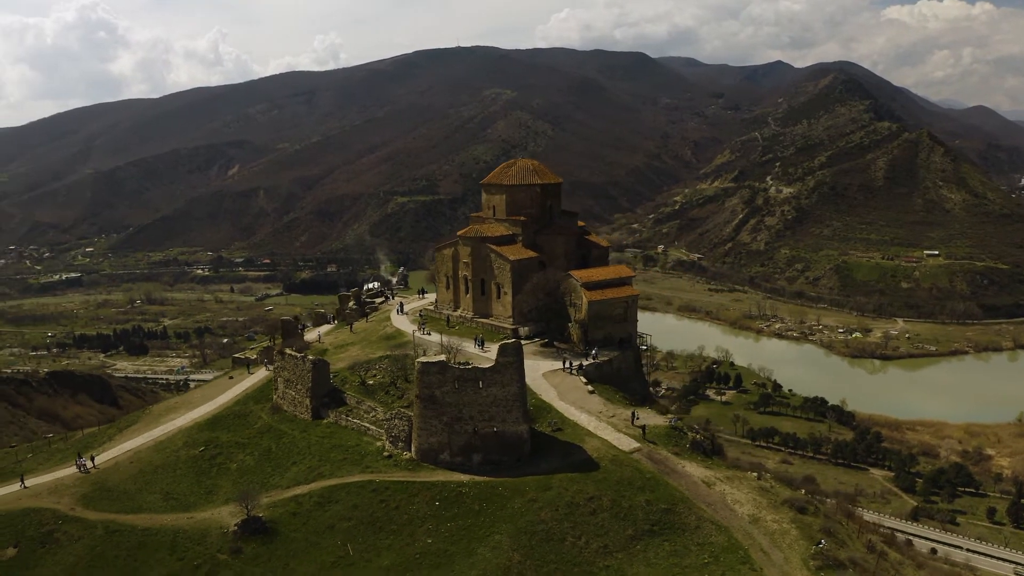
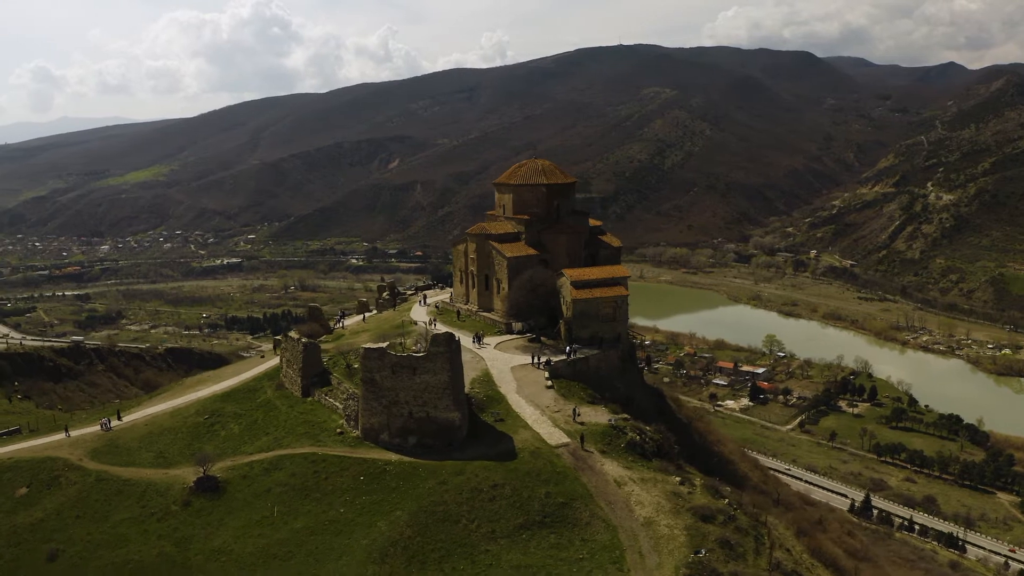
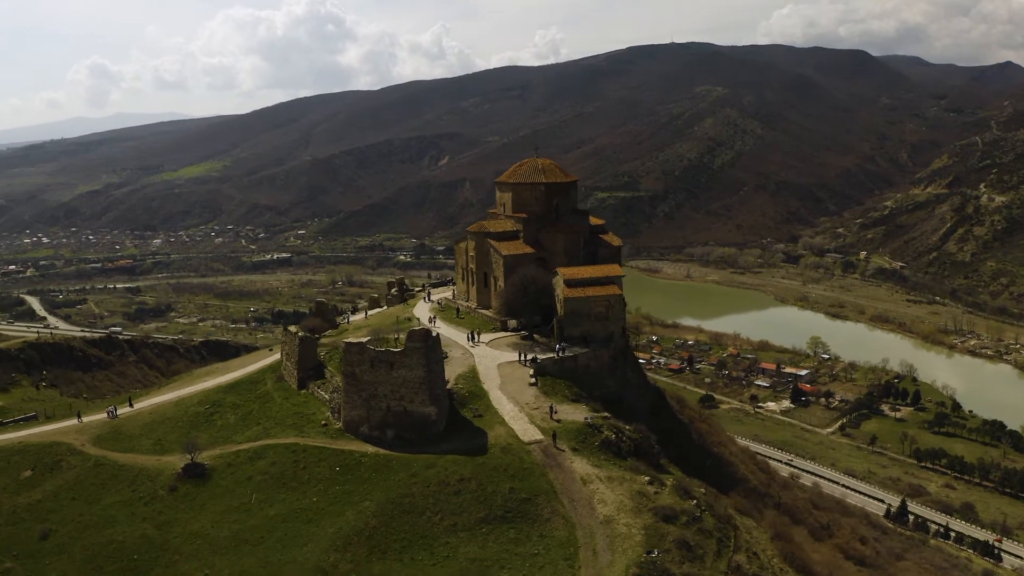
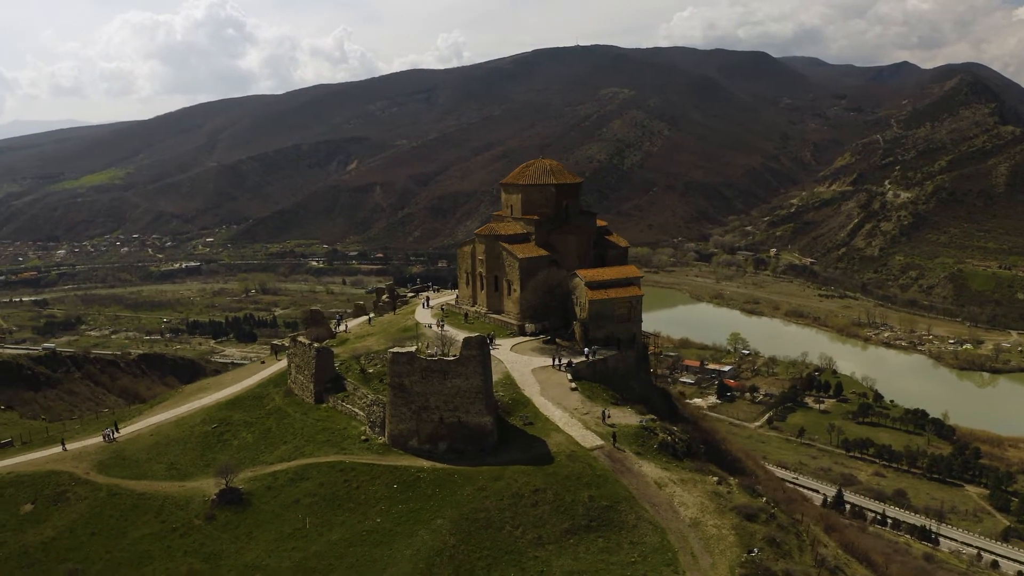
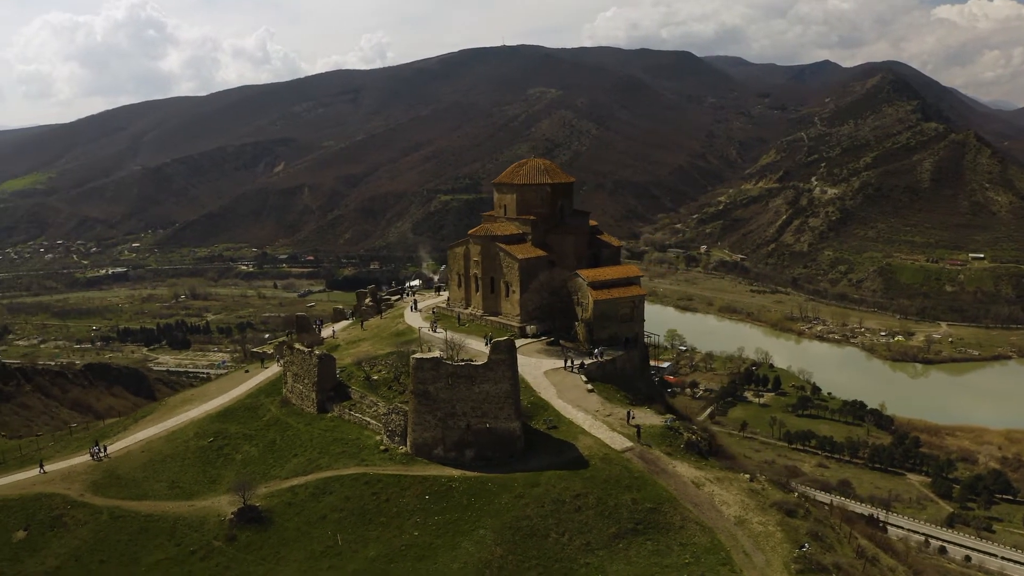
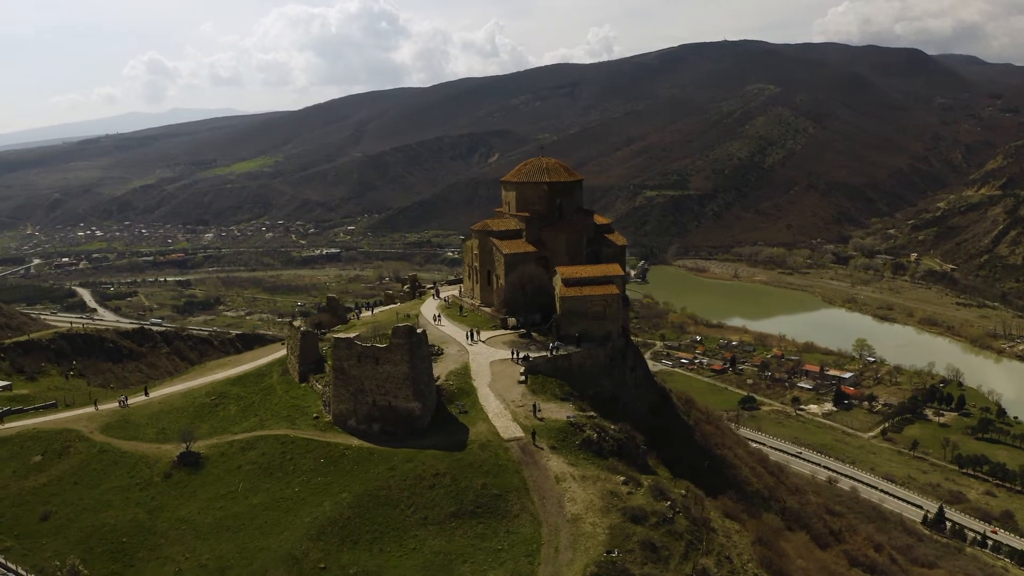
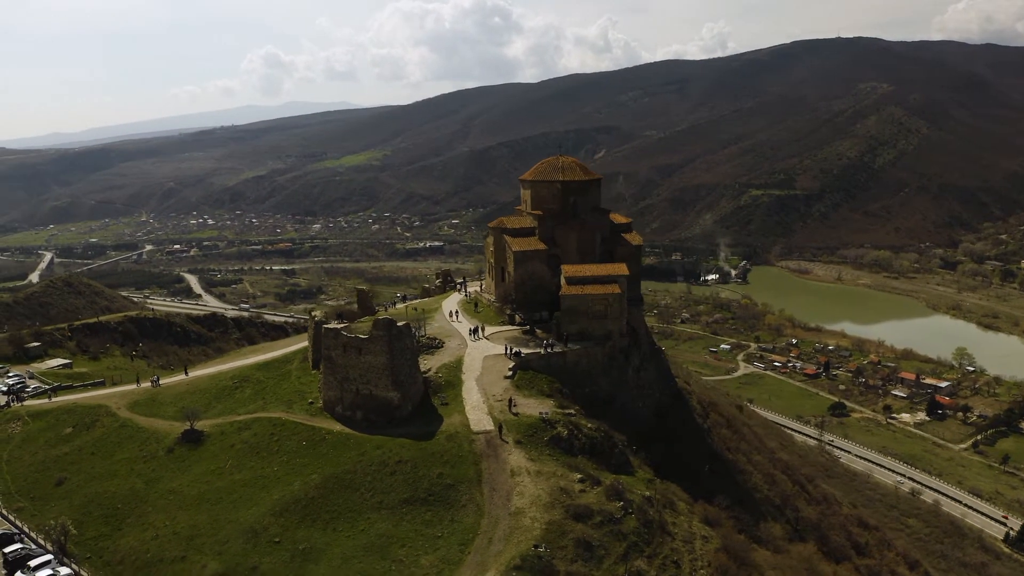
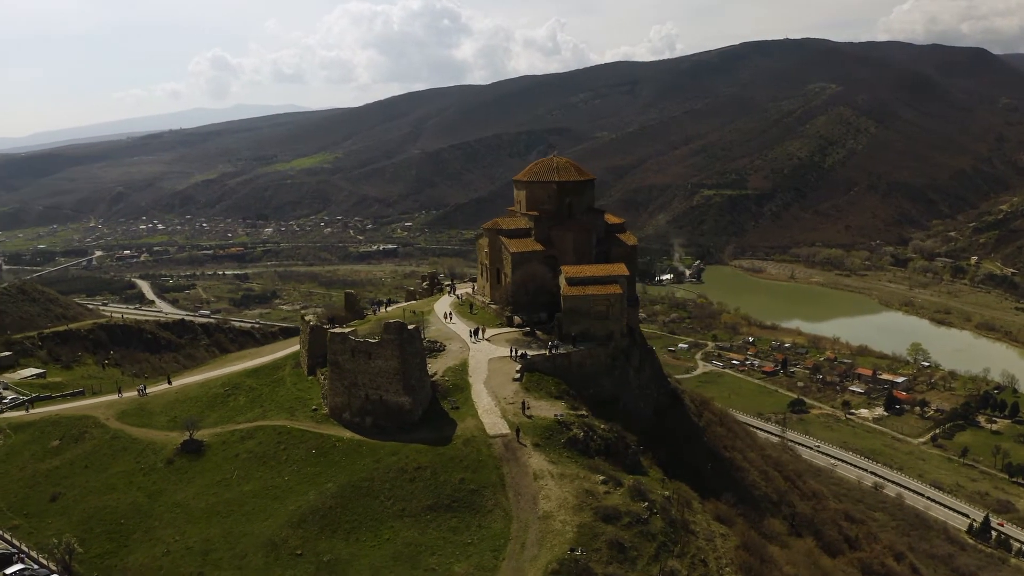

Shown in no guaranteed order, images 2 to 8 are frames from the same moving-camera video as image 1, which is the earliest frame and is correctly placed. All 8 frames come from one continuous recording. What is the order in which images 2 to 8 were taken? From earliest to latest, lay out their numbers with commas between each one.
5, 4, 2, 3, 6, 8, 7
